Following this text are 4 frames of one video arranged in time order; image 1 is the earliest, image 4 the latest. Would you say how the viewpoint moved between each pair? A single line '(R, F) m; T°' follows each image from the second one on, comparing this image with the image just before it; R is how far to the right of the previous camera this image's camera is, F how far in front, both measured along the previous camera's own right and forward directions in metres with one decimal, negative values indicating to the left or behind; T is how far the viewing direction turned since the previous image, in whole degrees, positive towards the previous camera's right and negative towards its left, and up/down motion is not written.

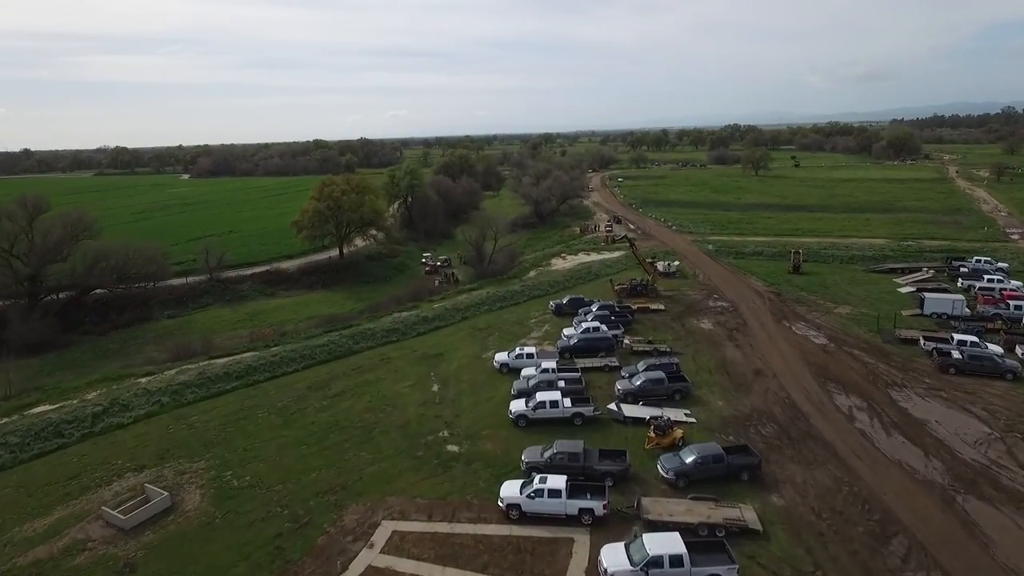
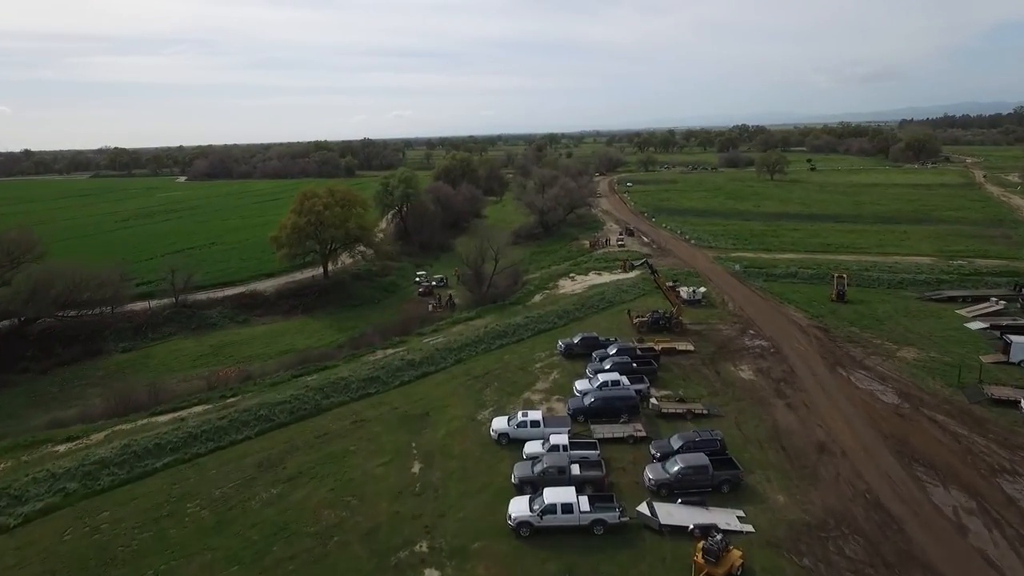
(+0.1, +6.2) m; 0°
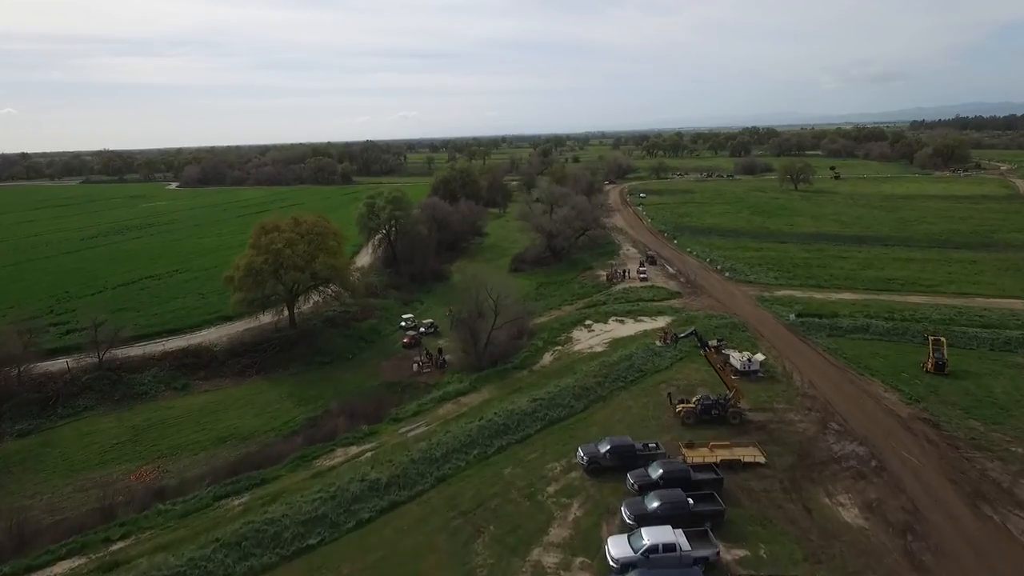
(0.0, +9.6) m; 0°
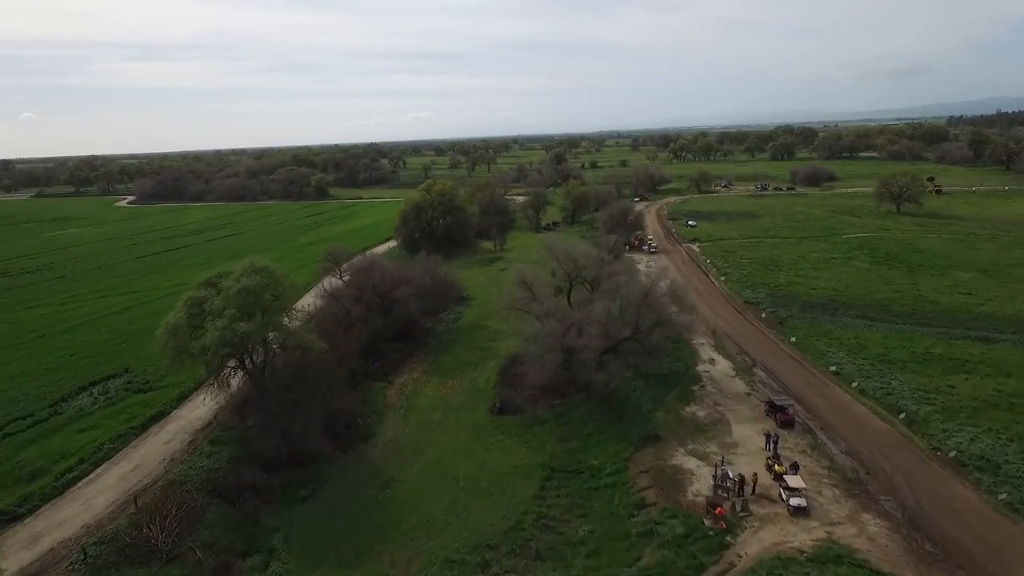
(+1.7, +33.3) m; -1°
